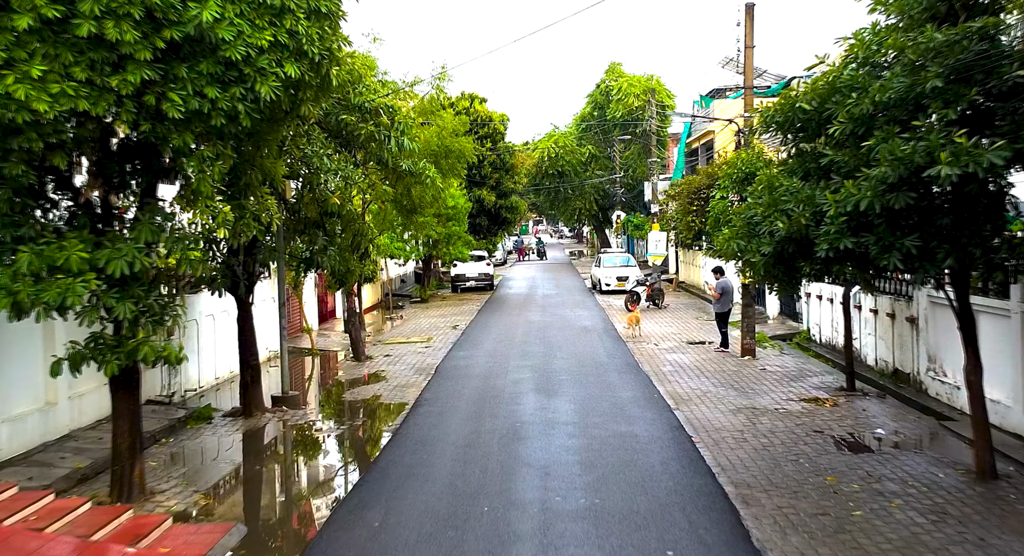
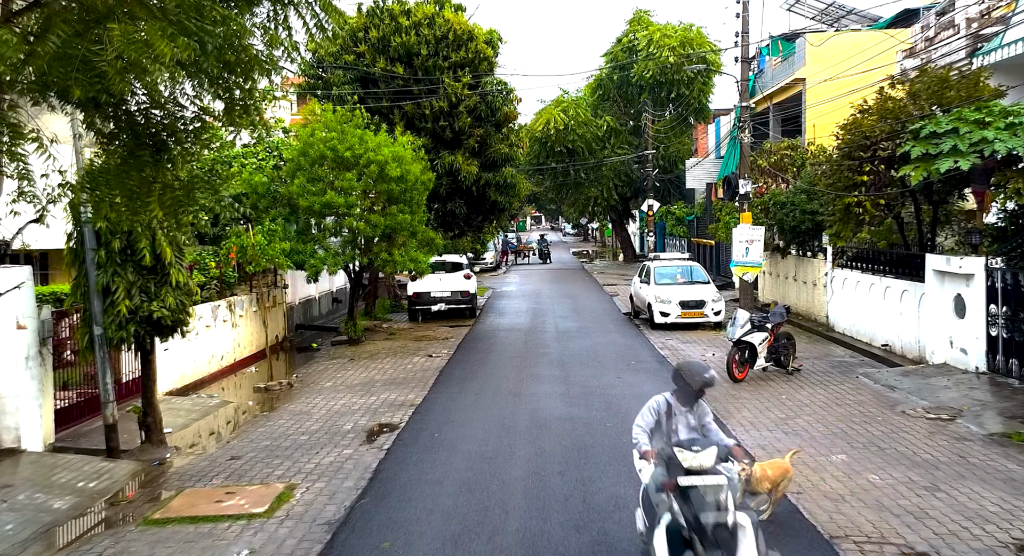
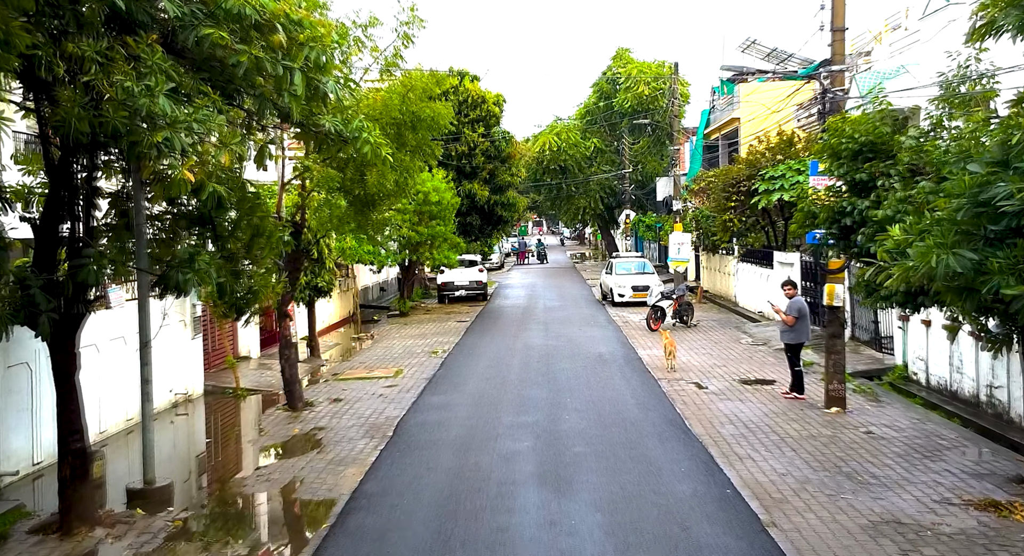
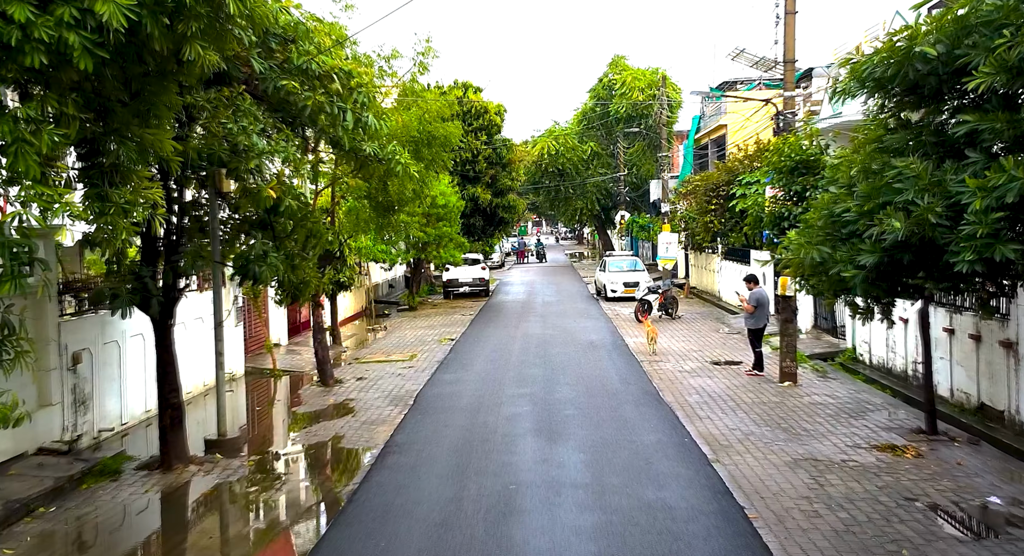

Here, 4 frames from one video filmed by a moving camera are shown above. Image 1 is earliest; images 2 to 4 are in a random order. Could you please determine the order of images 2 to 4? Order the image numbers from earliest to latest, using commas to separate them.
4, 3, 2
